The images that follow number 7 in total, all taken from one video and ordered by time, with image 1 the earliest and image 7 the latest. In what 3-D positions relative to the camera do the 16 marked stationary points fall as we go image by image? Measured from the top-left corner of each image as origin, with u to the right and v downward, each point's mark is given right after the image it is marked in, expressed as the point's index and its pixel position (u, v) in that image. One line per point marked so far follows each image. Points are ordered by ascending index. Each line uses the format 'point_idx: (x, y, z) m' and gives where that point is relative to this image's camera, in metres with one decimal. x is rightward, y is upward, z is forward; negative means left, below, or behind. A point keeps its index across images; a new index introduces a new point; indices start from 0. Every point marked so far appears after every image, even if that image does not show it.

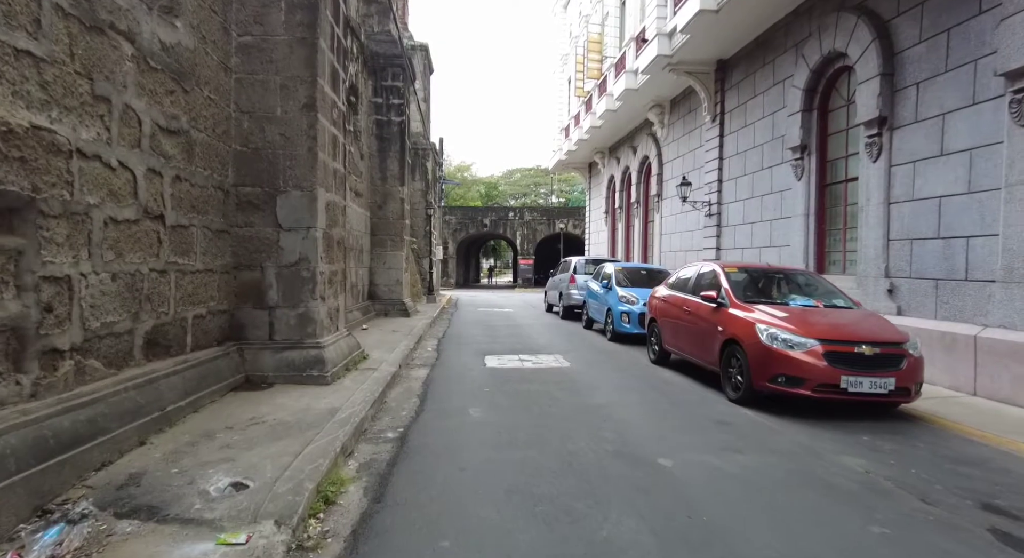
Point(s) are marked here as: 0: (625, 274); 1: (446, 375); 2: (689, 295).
0: (+2.4, +0.1, +13.1) m
1: (-0.9, -1.3, +8.2) m
2: (+2.4, -0.2, +8.2) m
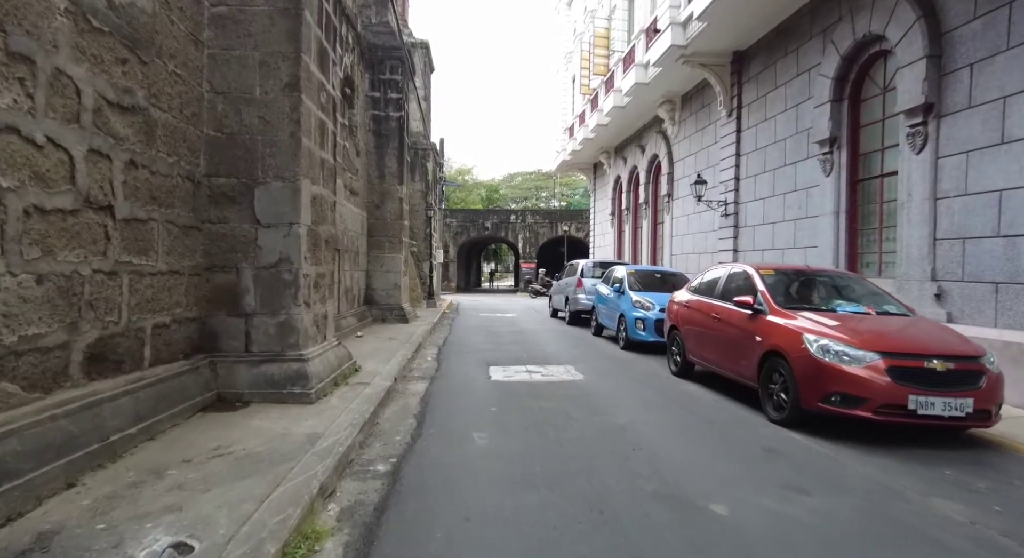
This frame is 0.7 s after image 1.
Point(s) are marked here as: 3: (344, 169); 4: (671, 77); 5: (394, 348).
0: (+2.5, 0.0, +12.3) m
1: (-0.8, -1.3, +7.4) m
2: (+2.5, -0.3, +7.4) m
3: (-3.3, +2.2, +12.0) m
4: (+3.9, +5.0, +15.2) m
5: (-2.0, -1.1, +10.1) m
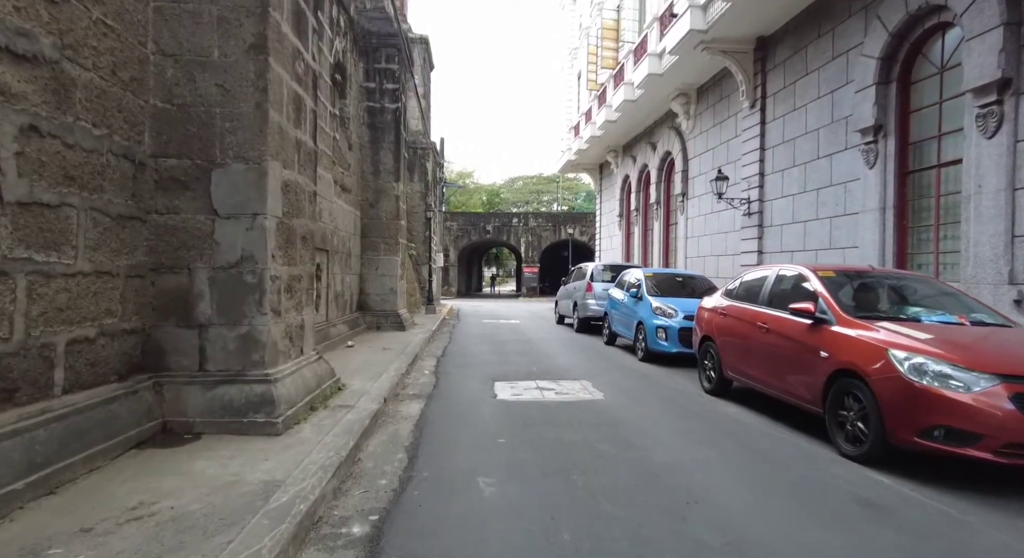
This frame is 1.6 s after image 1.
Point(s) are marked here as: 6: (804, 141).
0: (+2.6, 0.0, +11.3) m
1: (-0.7, -1.4, +6.4) m
2: (+2.6, -0.3, +6.3) m
3: (-3.2, +2.1, +10.9) m
4: (+4.0, +4.9, +14.2) m
5: (-1.9, -1.2, +9.0) m
6: (+5.3, +2.5, +11.2) m
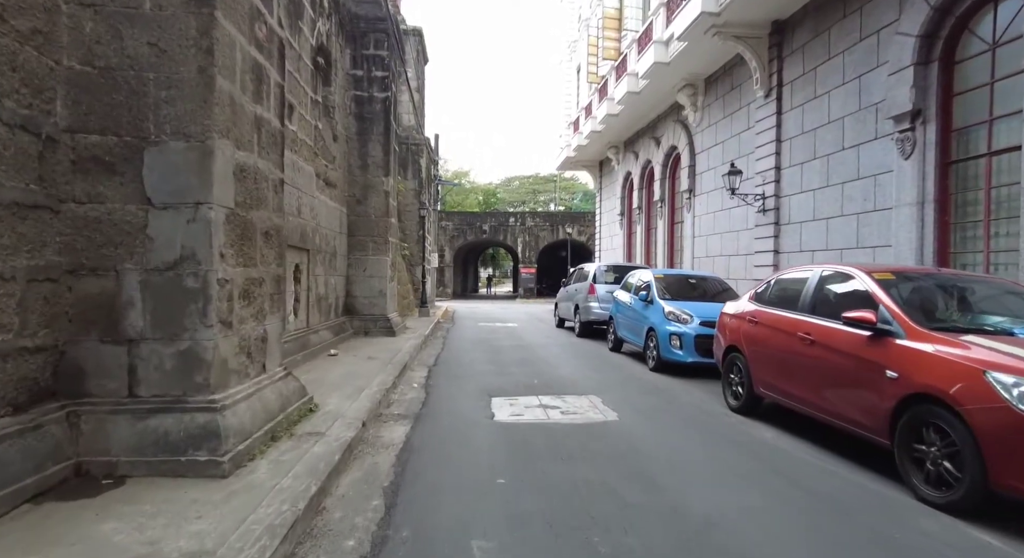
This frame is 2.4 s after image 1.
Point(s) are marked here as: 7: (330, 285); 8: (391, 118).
0: (+2.6, -0.1, +10.4) m
1: (-0.7, -1.4, +5.5) m
2: (+2.6, -0.3, +5.4) m
3: (-3.2, +2.0, +10.0) m
4: (+4.0, +4.9, +13.4) m
5: (-1.9, -1.2, +8.1) m
6: (+5.3, +2.5, +10.3) m
7: (-3.3, -0.1, +11.1) m
8: (-2.5, +3.4, +12.9) m
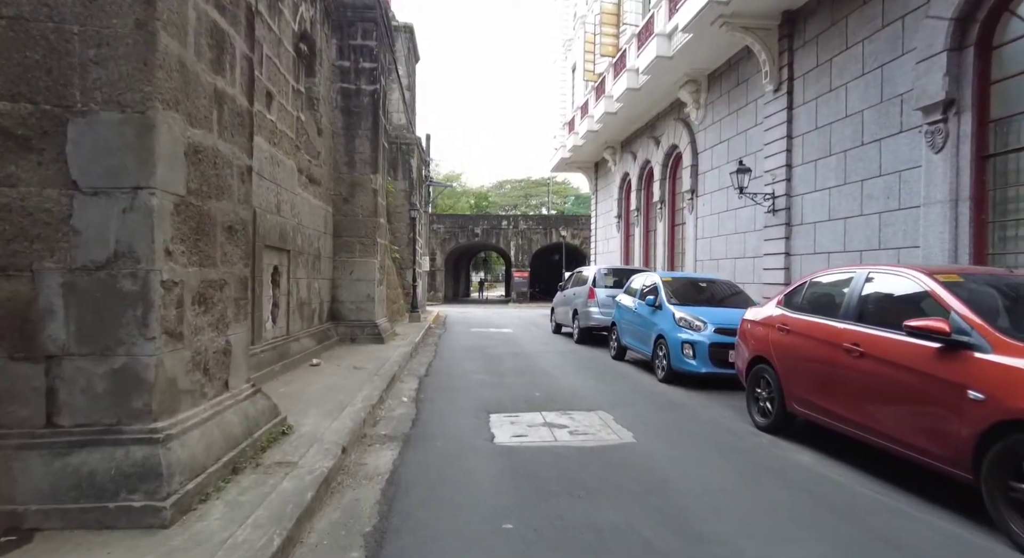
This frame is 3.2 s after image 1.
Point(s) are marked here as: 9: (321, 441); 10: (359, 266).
0: (+2.6, -0.1, +9.7) m
1: (-0.7, -1.4, +4.8) m
2: (+2.6, -0.3, +4.8) m
3: (-3.3, +2.0, +9.3) m
4: (+3.9, +4.8, +12.7) m
5: (-1.9, -1.3, +7.4) m
6: (+5.2, +2.4, +9.7) m
7: (-3.4, -0.2, +10.4) m
8: (-2.6, +3.3, +12.1) m
9: (-1.5, -1.2, +4.7) m
10: (-3.0, +0.3, +11.9) m
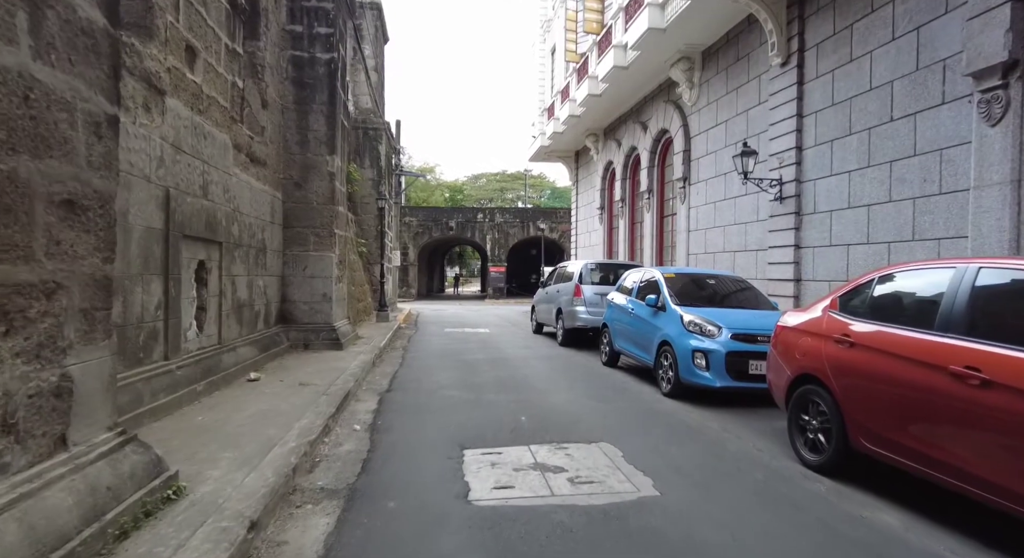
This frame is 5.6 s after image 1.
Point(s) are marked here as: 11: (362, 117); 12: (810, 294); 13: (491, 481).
0: (+2.3, -0.1, +8.4) m
1: (-0.8, -1.4, +3.4) m
2: (+2.5, -0.3, +3.5) m
3: (-3.6, +2.0, +7.8) m
4: (+3.5, +4.9, +11.5) m
5: (-2.1, -1.2, +5.9) m
6: (+4.9, +2.5, +8.5) m
7: (-3.7, -0.1, +8.9) m
8: (-3.0, +3.4, +10.6) m
9: (-1.6, -1.2, +3.2) m
10: (-3.4, +0.3, +10.4) m
11: (-4.7, +5.1, +19.1) m
12: (+4.7, -0.2, +9.8) m
13: (-0.1, -1.4, +4.3) m
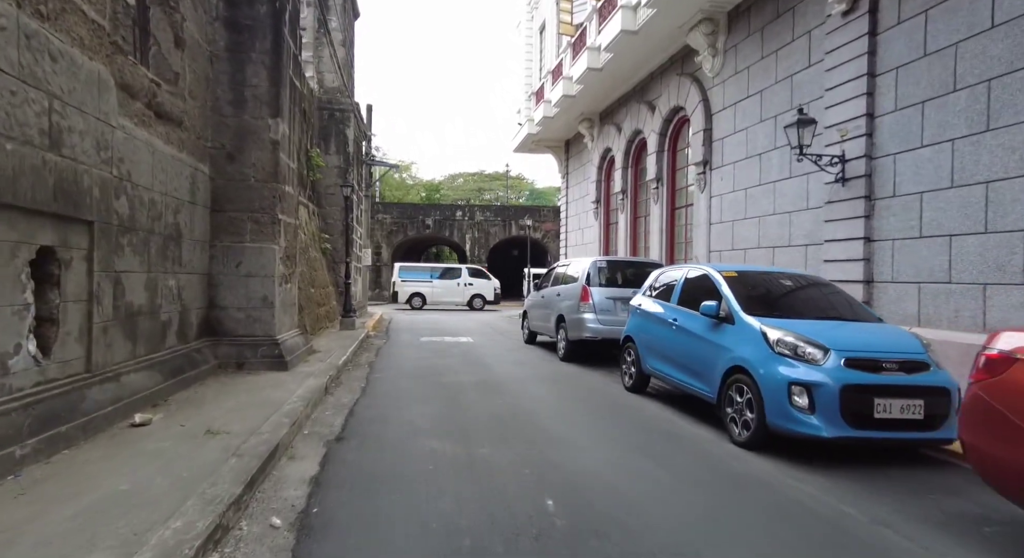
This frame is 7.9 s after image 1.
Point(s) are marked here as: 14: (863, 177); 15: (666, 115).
0: (+2.3, -0.1, +6.3) m
1: (-0.5, -1.4, +1.1) m
2: (+2.7, -0.3, +1.3) m
3: (-3.5, +2.1, +5.3) m
4: (+3.4, +4.9, +9.4) m
5: (-2.0, -1.2, +3.6) m
6: (+4.9, +2.5, +6.4) m
7: (-3.7, -0.1, +6.4) m
8: (-3.1, +3.4, +8.2) m
9: (-1.3, -1.2, +0.9) m
10: (-3.4, +0.3, +8.0) m
11: (-5.0, +5.0, +16.7) m
12: (+4.7, -0.3, +7.7) m
13: (0.0, -1.4, +2.0) m
14: (+4.6, +1.3, +7.9) m
15: (+3.4, +3.6, +13.6) m
